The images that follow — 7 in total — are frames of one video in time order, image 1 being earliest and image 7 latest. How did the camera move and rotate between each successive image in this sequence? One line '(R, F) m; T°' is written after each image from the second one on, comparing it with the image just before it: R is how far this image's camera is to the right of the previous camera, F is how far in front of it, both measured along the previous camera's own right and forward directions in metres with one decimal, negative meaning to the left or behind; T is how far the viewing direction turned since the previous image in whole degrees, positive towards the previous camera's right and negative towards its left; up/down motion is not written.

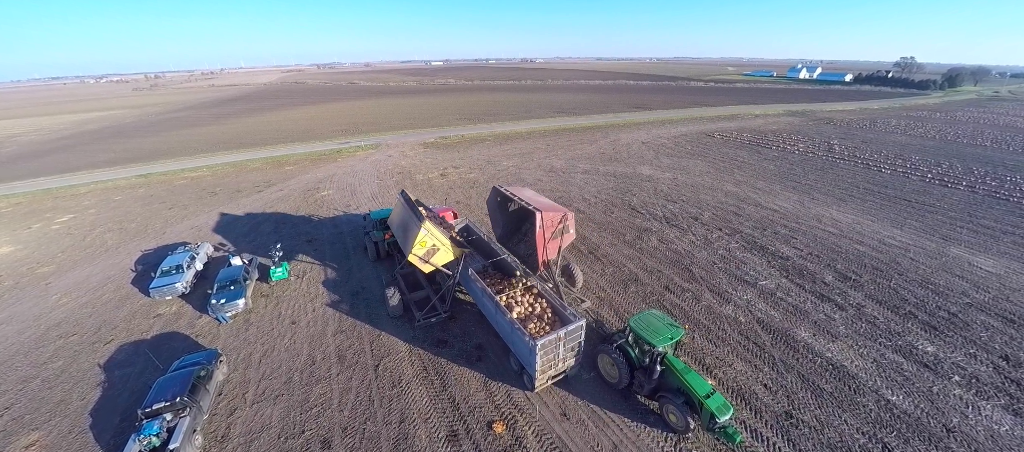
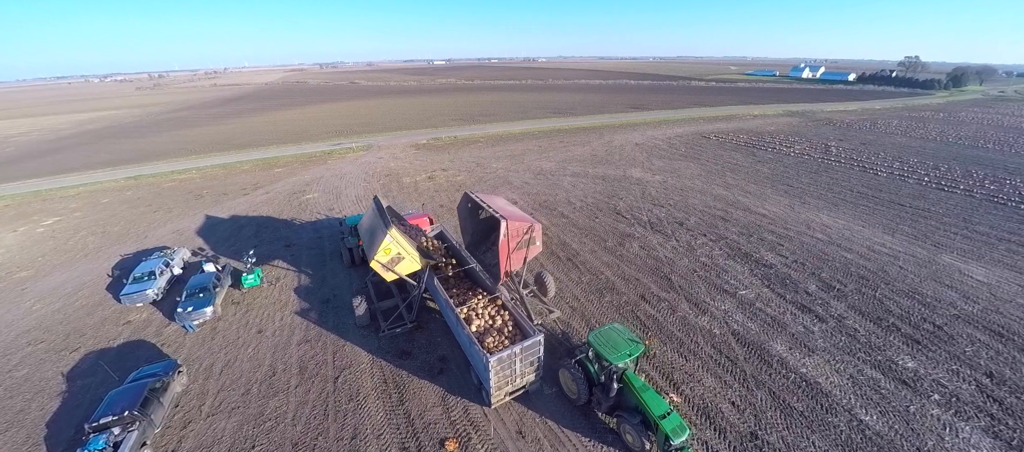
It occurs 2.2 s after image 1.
(+1.0, +0.2) m; -1°
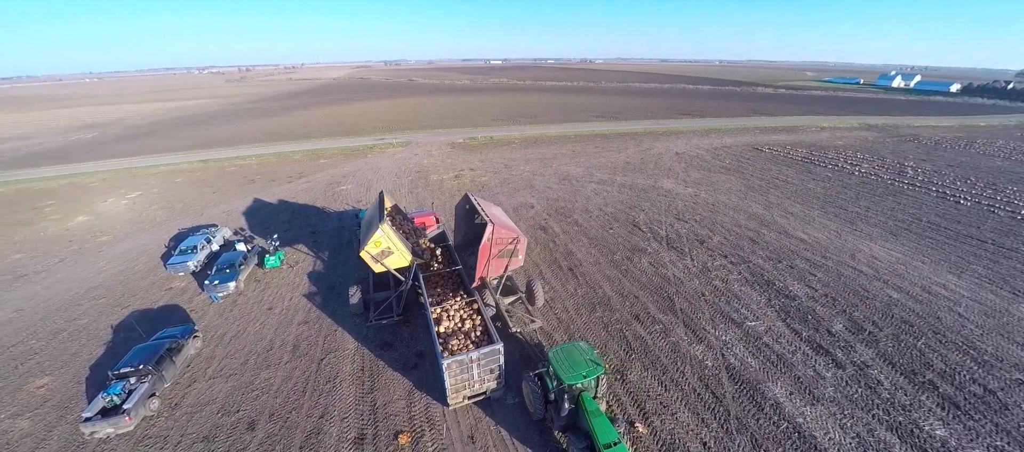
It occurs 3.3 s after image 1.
(+1.6, +0.1) m; -7°
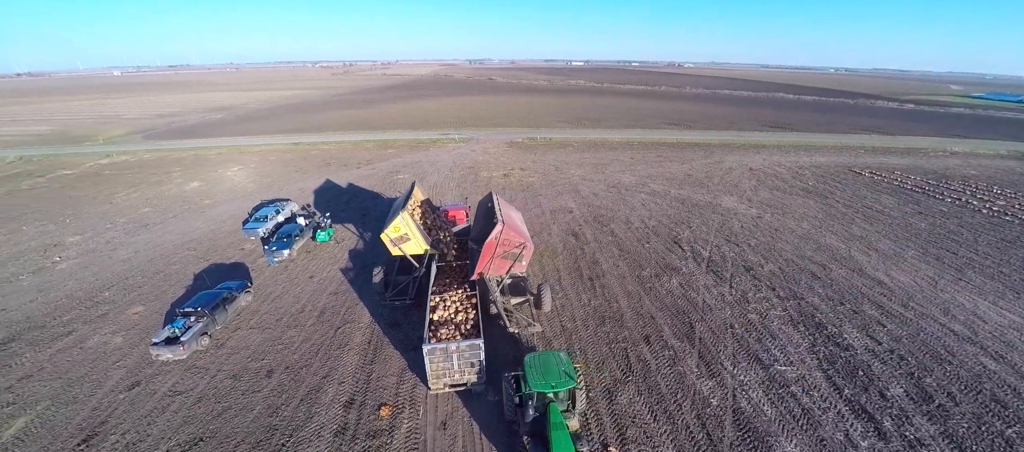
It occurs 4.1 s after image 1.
(+1.5, +0.1) m; -10°
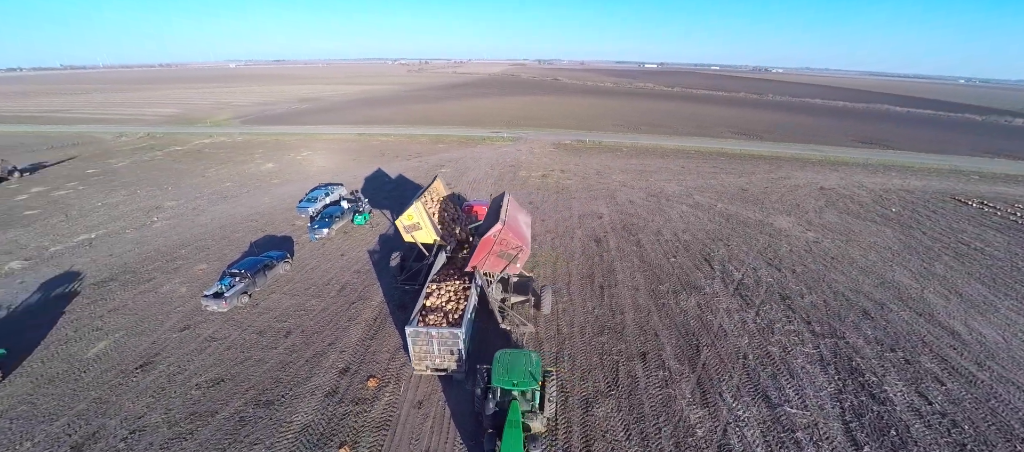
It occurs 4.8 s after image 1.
(+1.5, -0.1) m; -9°
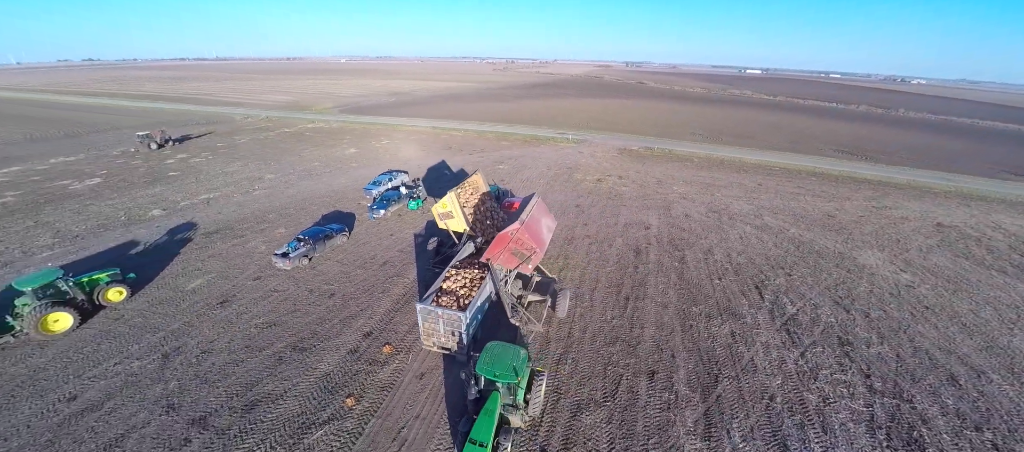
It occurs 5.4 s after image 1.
(+1.3, -0.2) m; -11°
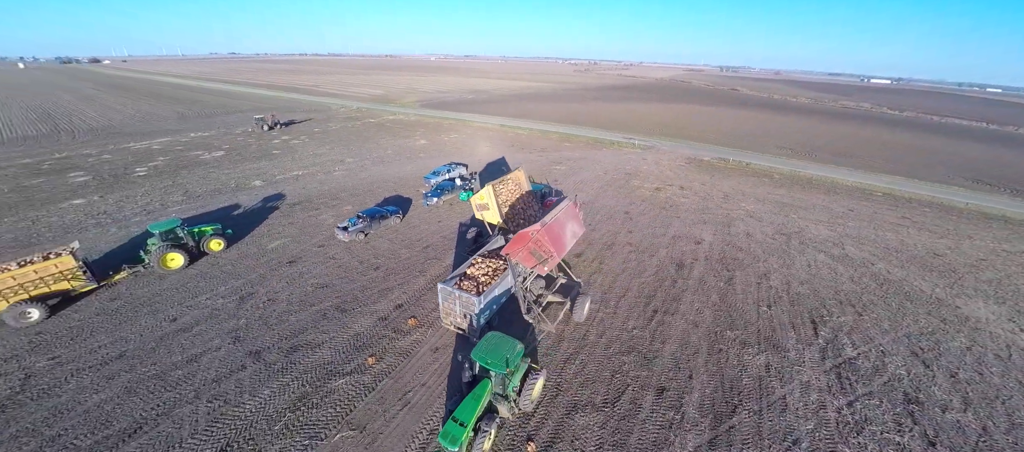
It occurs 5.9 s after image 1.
(+1.2, -0.3) m; -11°
